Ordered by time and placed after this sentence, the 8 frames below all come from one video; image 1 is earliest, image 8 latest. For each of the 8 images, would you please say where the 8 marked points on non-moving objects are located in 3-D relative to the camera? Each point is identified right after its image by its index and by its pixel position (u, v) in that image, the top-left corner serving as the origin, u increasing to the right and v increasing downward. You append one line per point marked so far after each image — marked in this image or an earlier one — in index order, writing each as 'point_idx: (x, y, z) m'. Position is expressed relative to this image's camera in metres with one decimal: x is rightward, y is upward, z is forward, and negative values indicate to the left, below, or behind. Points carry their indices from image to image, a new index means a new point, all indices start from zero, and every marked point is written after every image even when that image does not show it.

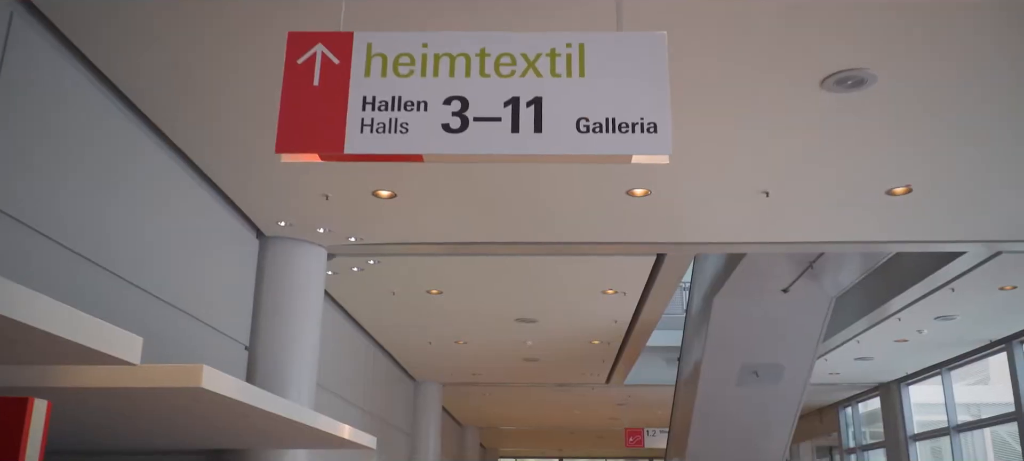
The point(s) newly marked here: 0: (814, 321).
0: (+3.5, -1.0, +10.0) m
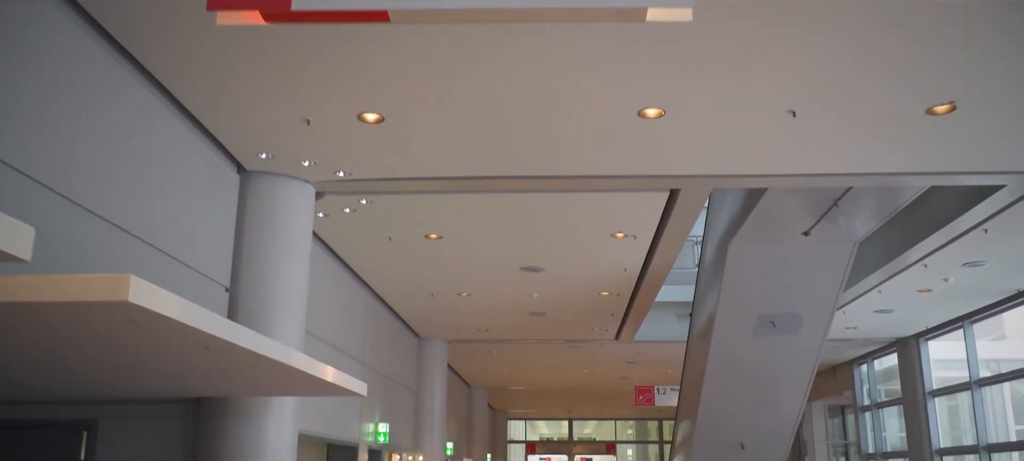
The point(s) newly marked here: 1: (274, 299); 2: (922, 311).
0: (+3.6, -0.4, +9.5) m
1: (-1.6, -0.5, +6.0) m
2: (+5.4, -1.1, +11.6) m
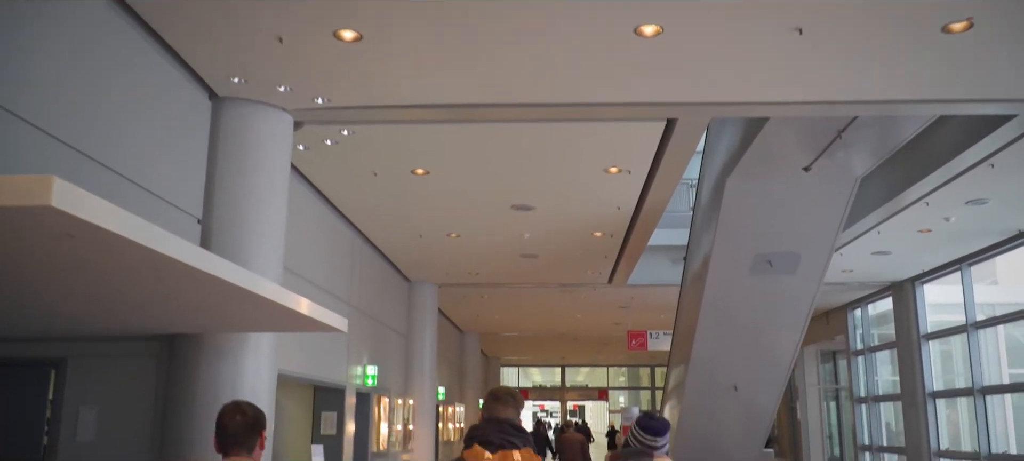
0: (+3.5, +0.2, +9.2) m
1: (-1.7, 0.0, +5.7) m
2: (+5.3, -0.3, +11.4) m
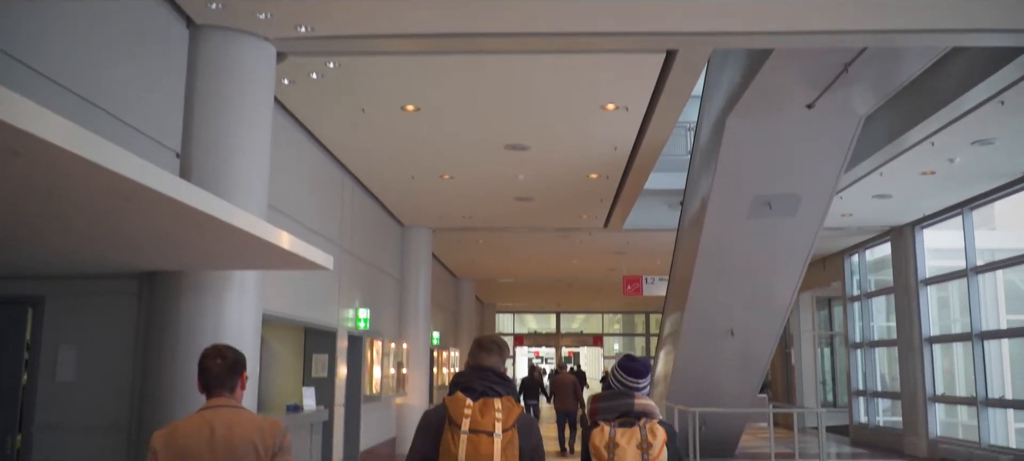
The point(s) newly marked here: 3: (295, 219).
0: (+3.4, +0.9, +9.0) m
1: (-1.7, +0.4, +5.5) m
2: (+5.3, +0.4, +11.2) m
3: (-1.8, +0.1, +7.3) m
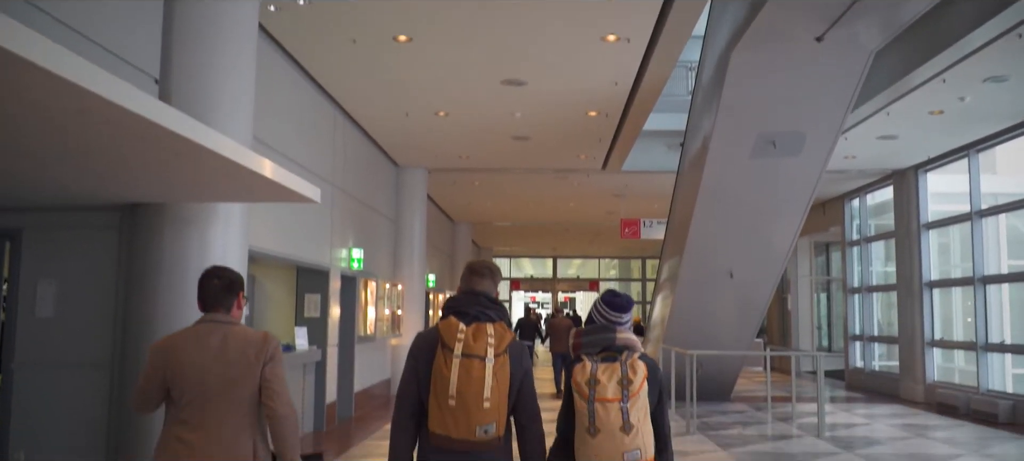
0: (+3.4, +1.5, +8.8) m
1: (-1.8, +0.8, +5.2) m
2: (+5.2, +1.2, +10.9) m
3: (-1.8, +0.6, +7.0) m
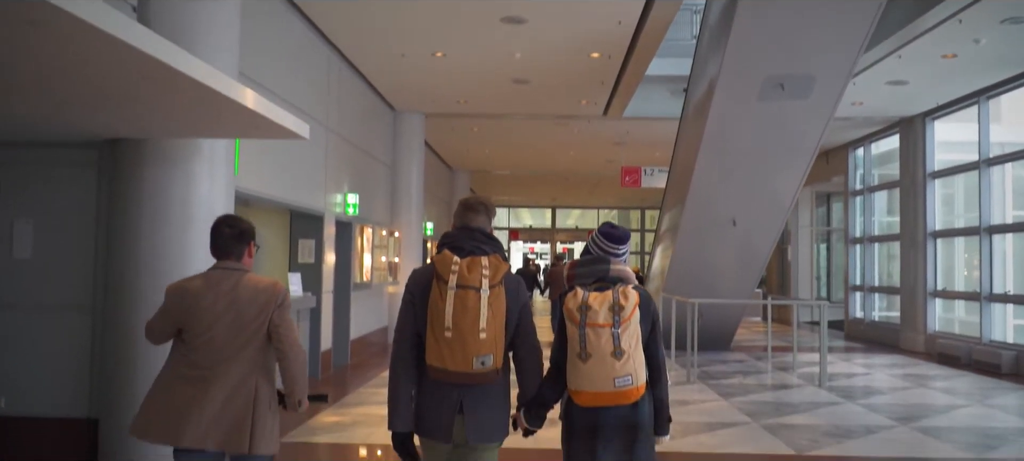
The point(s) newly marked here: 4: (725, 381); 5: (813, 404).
0: (+3.4, +2.0, +8.5) m
1: (-1.8, +1.2, +4.9) m
2: (+5.2, +1.8, +10.7) m
3: (-1.8, +1.1, +6.8) m
4: (+2.5, -1.8, +10.1) m
5: (+3.2, -1.8, +9.3) m
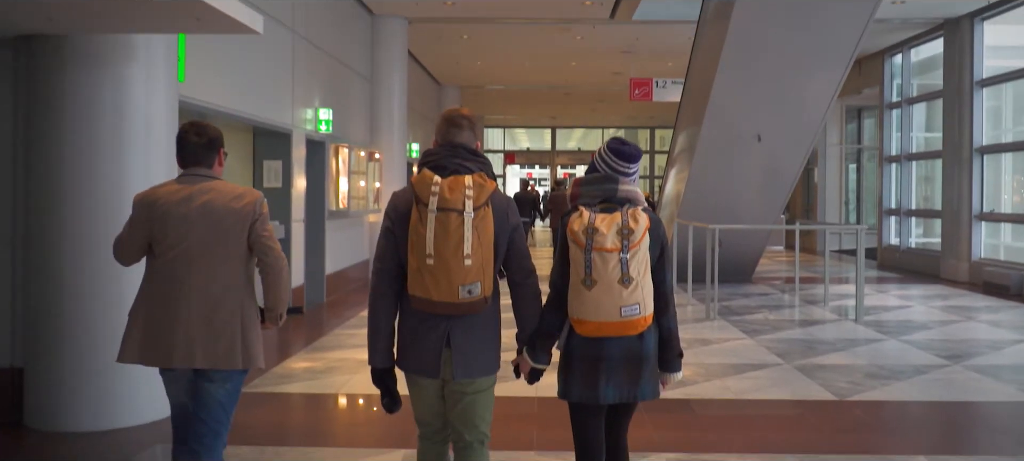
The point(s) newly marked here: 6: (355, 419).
0: (+3.3, +2.7, +7.1) m
1: (-1.8, +1.6, +3.6) m
2: (+5.1, +2.7, +9.3) m
3: (-1.9, +1.6, +5.5) m
4: (+2.4, -0.9, +9.0) m
5: (+3.2, -1.0, +8.2) m
6: (-1.2, -1.4, +6.8) m
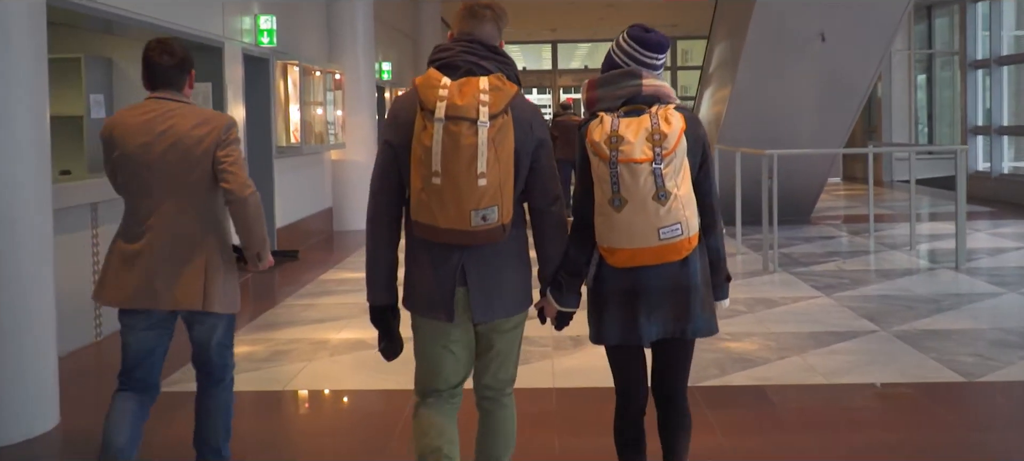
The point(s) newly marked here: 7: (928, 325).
0: (+3.3, +3.2, +5.0) m
1: (-1.8, +1.7, +1.5) m
2: (+5.1, +3.4, +7.2) m
3: (-1.9, +1.8, +3.4) m
4: (+2.5, -0.3, +7.1) m
5: (+3.2, -0.5, +6.3) m
6: (-1.1, -1.1, +4.8) m
7: (+2.8, -0.6, +5.9) m
